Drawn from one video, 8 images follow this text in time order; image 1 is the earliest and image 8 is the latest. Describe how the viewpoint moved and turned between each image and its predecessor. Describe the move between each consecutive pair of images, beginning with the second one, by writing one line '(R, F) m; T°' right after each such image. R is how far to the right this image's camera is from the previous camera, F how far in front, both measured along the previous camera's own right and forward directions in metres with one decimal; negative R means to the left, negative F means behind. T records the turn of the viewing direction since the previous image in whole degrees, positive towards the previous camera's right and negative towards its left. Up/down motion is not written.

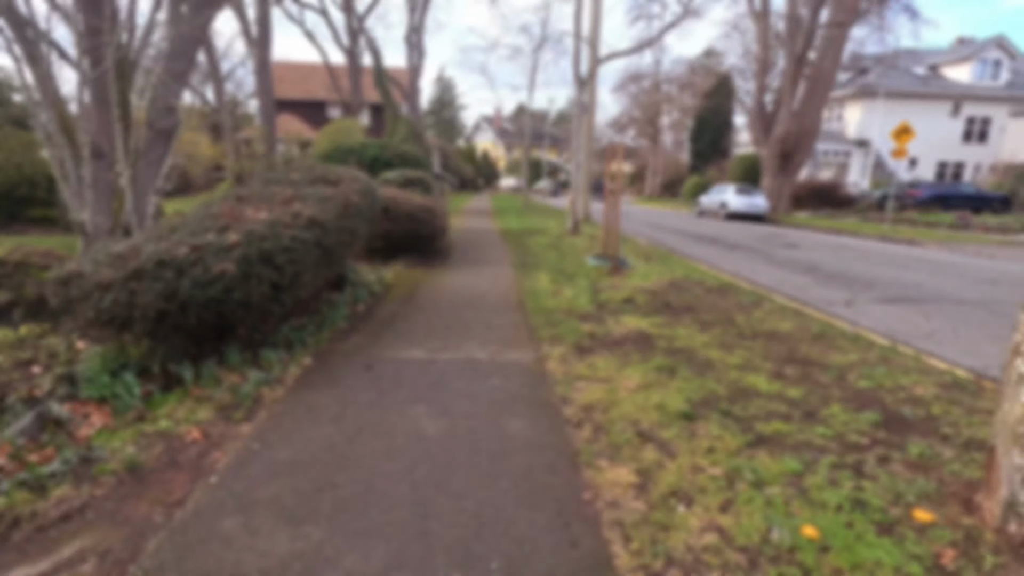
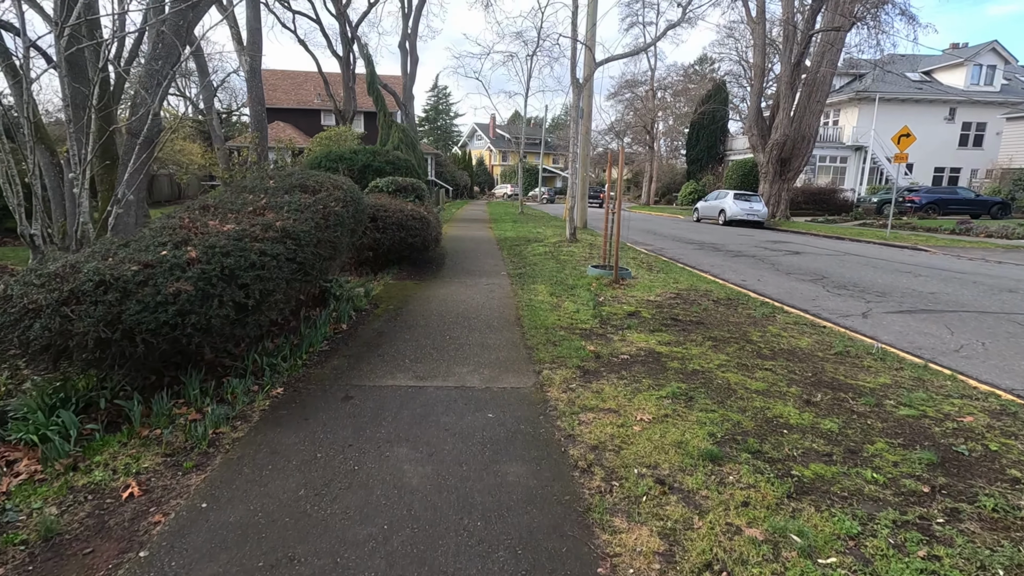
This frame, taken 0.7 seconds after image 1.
(0.0, +0.4) m; 0°
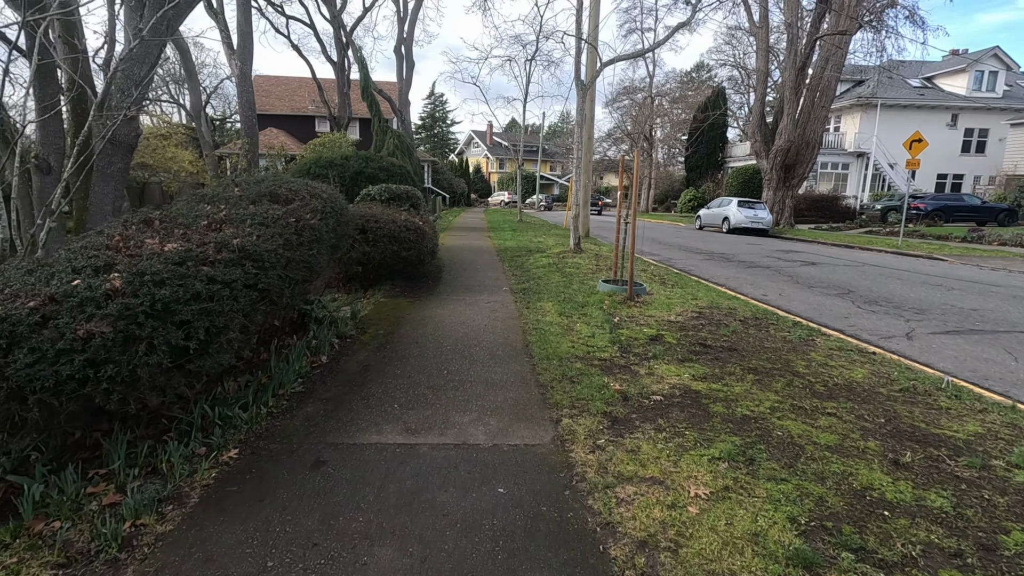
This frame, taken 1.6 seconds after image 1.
(-0.1, +0.7) m; 0°
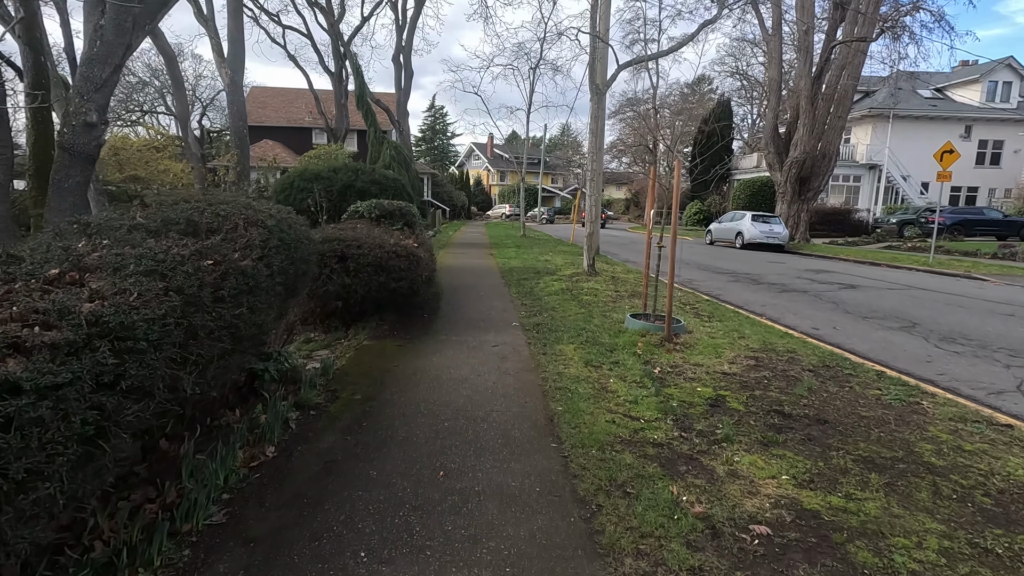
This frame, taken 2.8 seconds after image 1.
(-0.1, +1.2) m; 0°
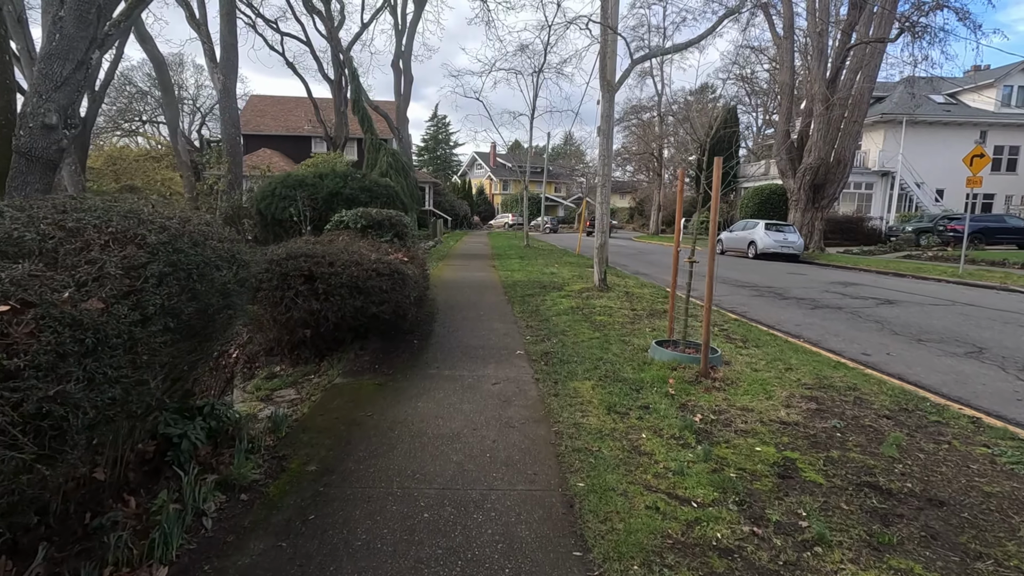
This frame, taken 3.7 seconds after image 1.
(0.0, +1.0) m; 0°
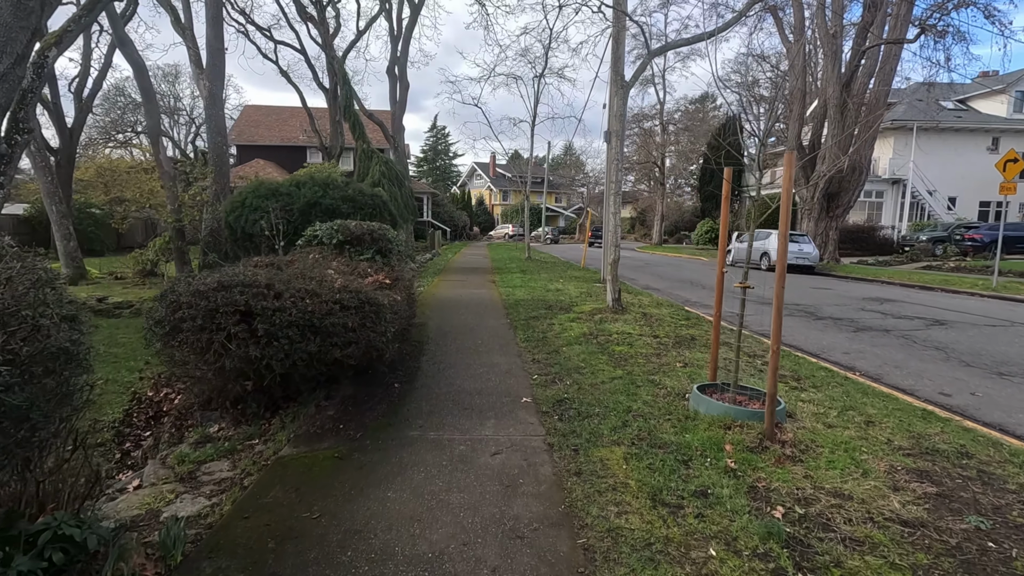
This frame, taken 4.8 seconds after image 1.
(0.0, +1.1) m; 0°
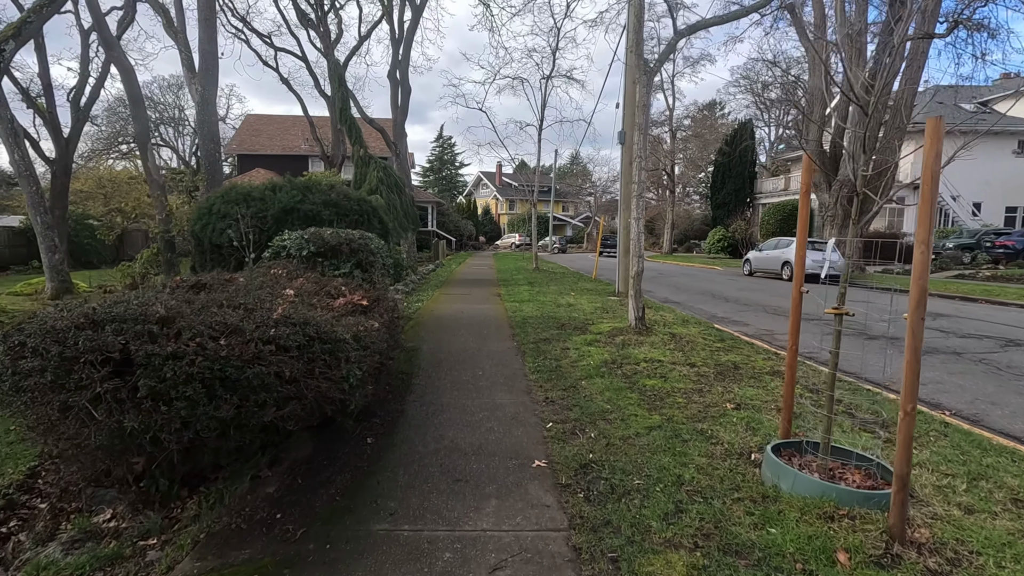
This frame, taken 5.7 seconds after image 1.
(0.0, +1.1) m; -1°
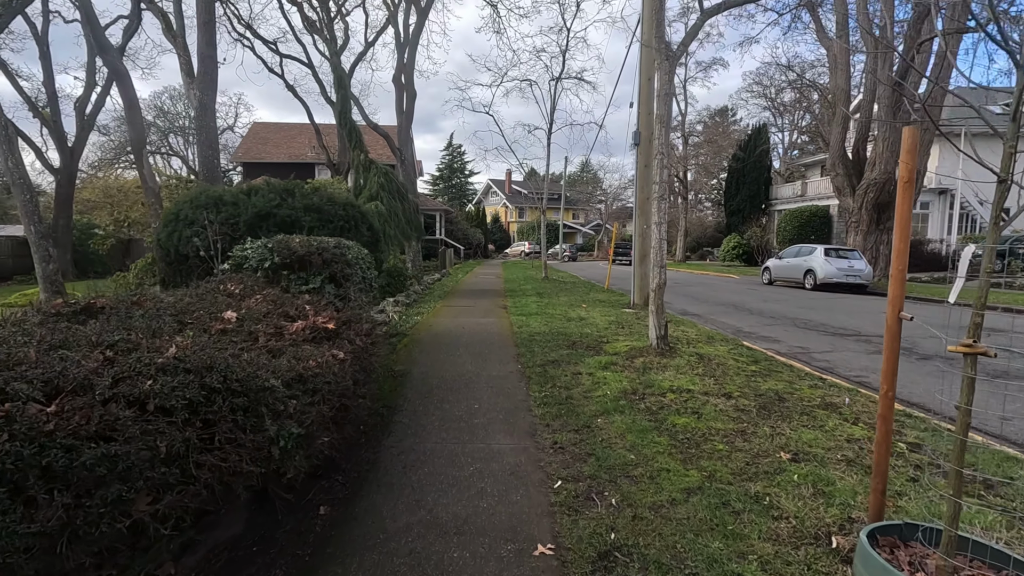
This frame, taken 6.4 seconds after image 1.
(+0.1, +0.9) m; -1°
